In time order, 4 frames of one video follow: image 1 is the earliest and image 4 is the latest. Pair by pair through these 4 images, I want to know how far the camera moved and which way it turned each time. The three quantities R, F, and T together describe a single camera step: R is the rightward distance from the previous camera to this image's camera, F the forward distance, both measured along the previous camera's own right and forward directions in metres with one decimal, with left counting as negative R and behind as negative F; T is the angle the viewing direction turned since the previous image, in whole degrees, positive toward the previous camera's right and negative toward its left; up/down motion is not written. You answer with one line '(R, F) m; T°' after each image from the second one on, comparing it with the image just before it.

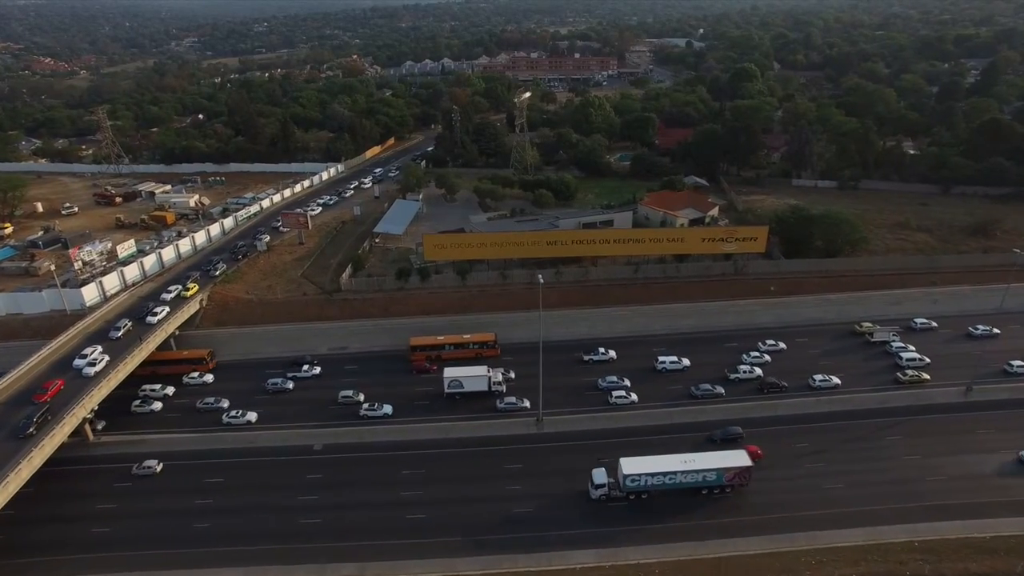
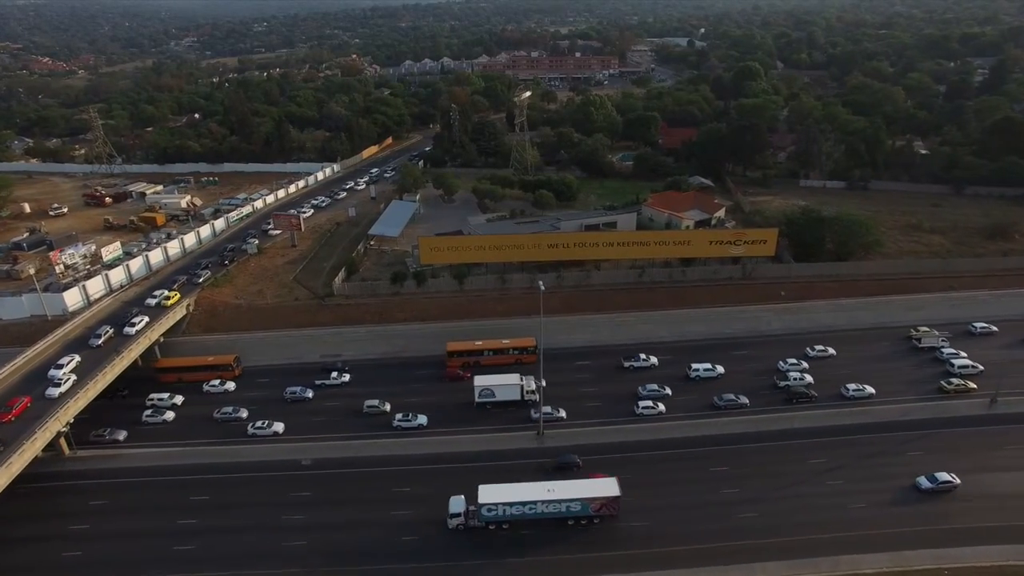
(+0.1, +1.9) m; 0°
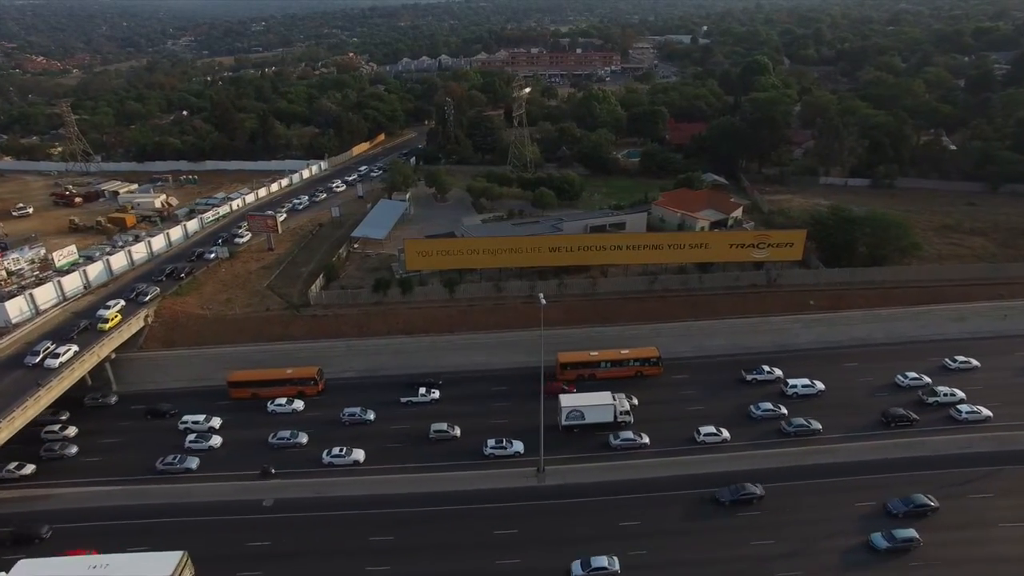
(+0.2, +4.8) m; 0°
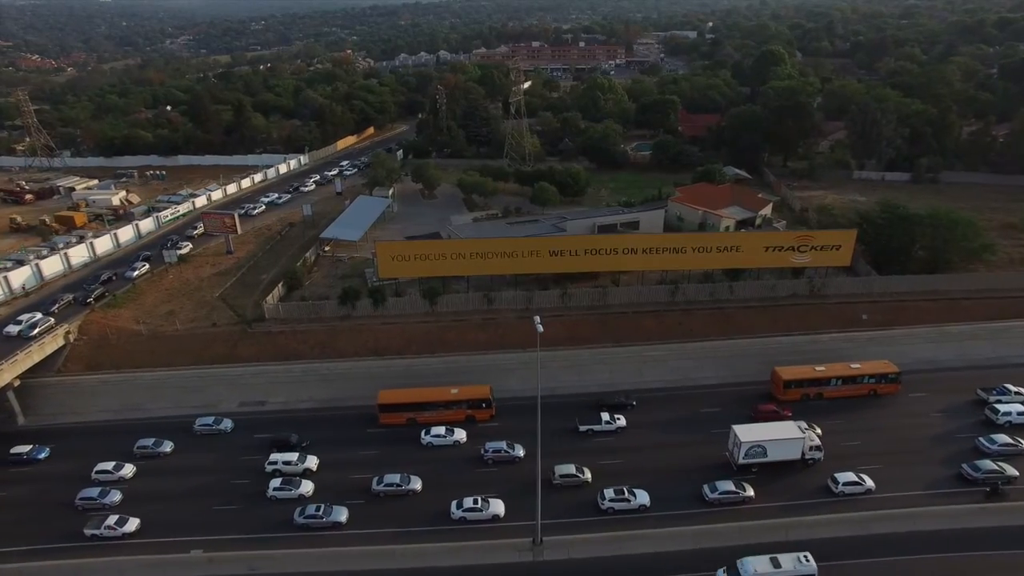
(+0.5, +6.7) m; 0°
